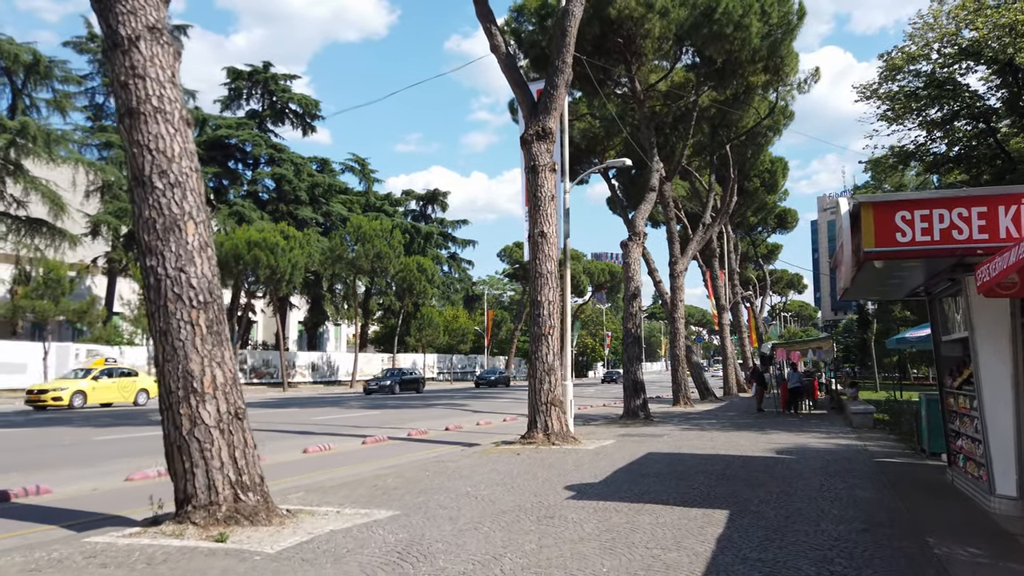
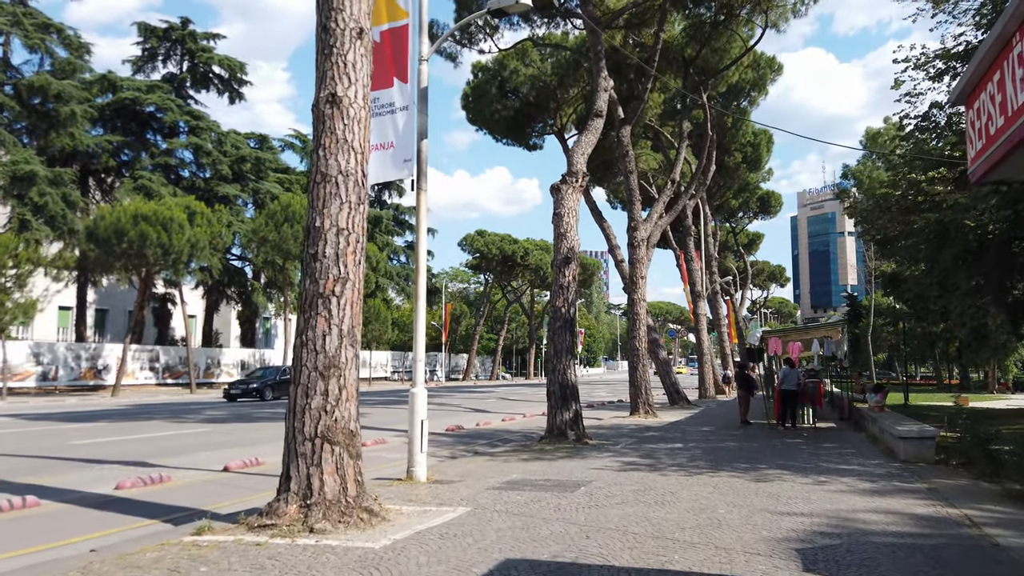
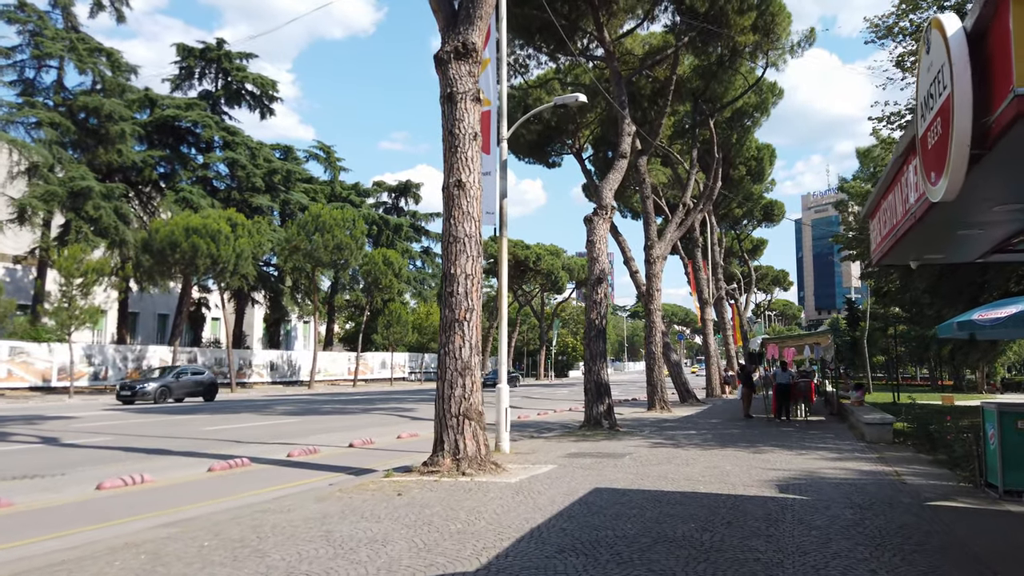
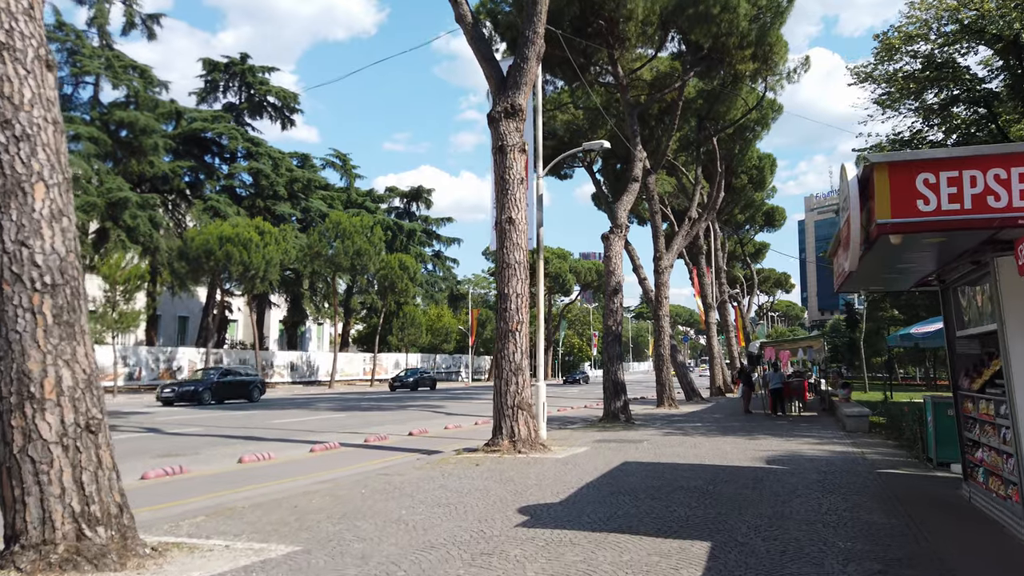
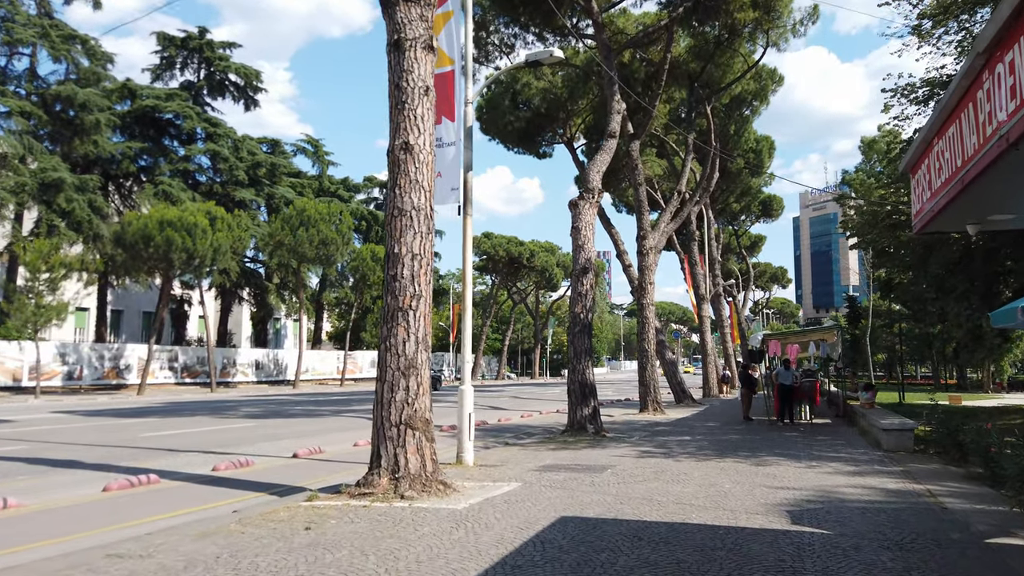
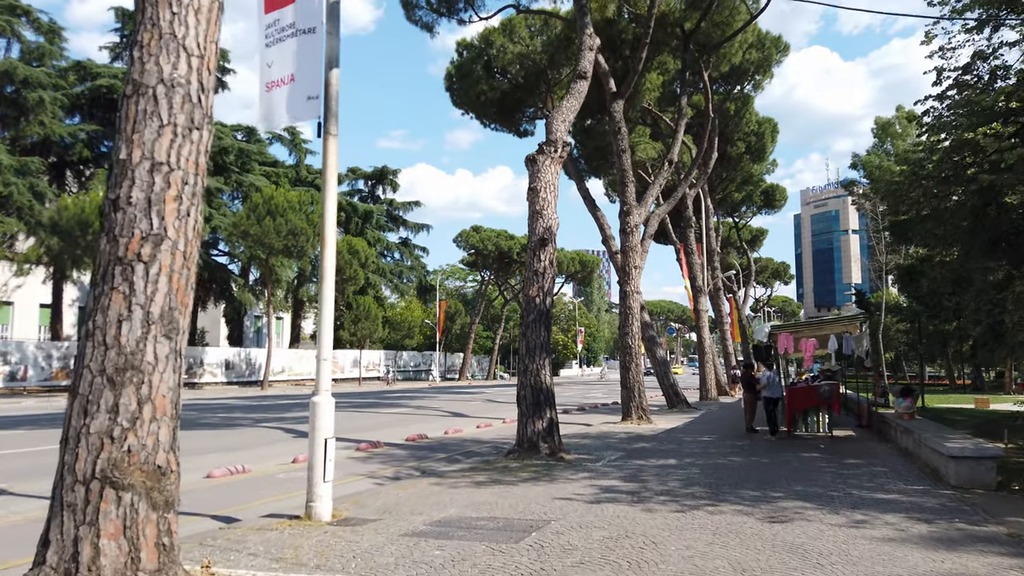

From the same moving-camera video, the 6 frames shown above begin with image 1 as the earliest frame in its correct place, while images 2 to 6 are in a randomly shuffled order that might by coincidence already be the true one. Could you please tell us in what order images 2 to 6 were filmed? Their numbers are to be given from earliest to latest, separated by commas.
4, 3, 5, 2, 6
